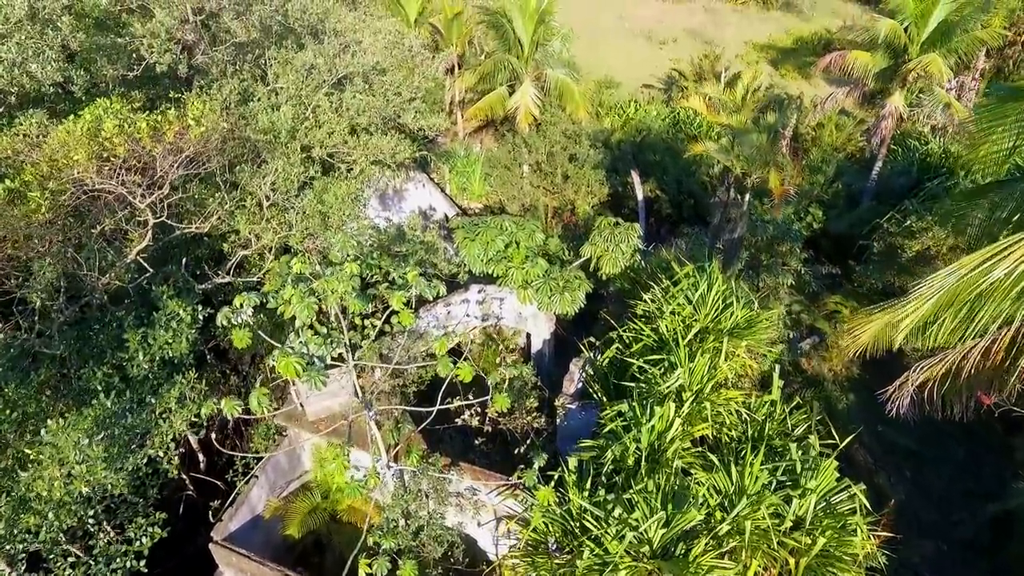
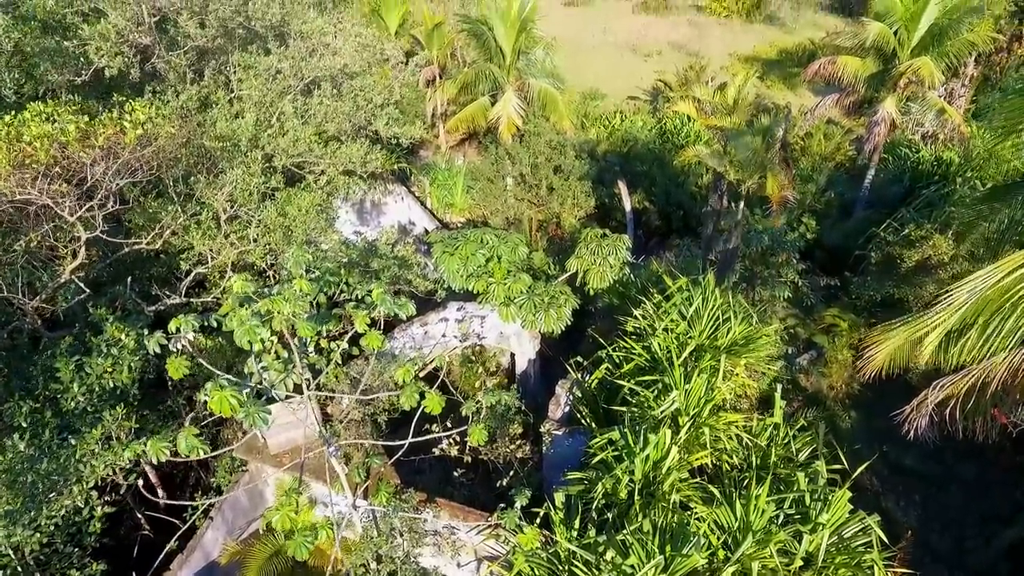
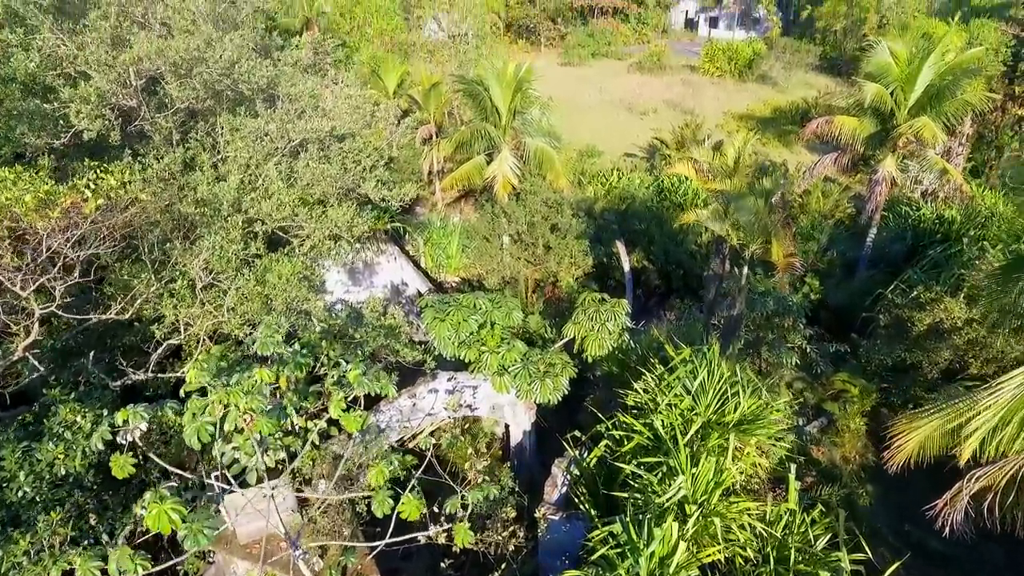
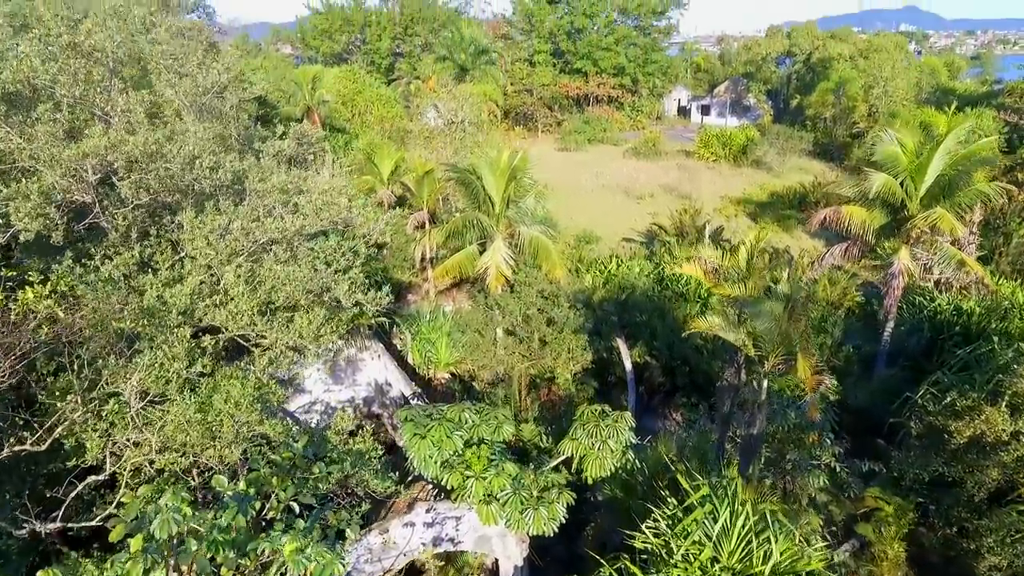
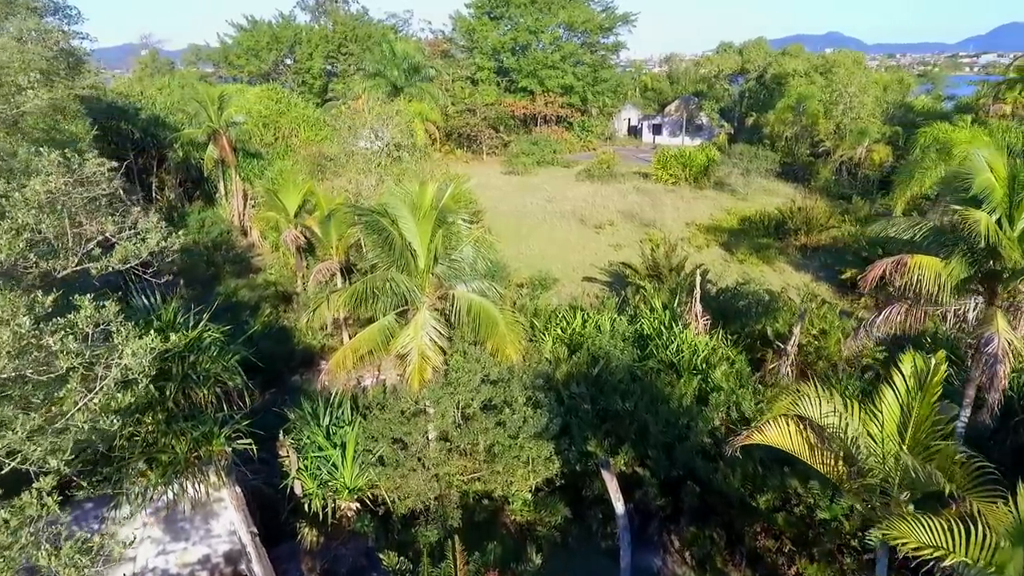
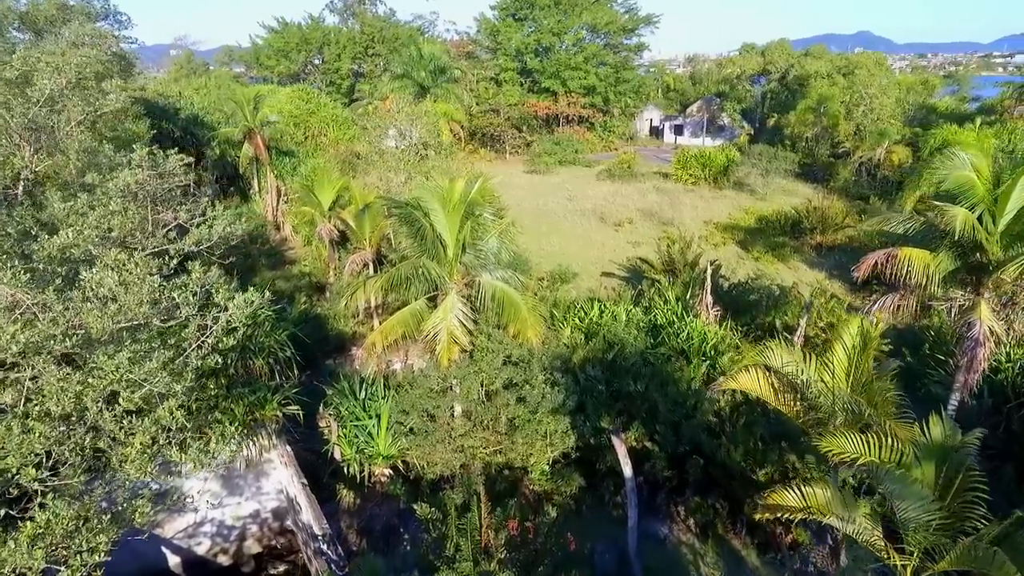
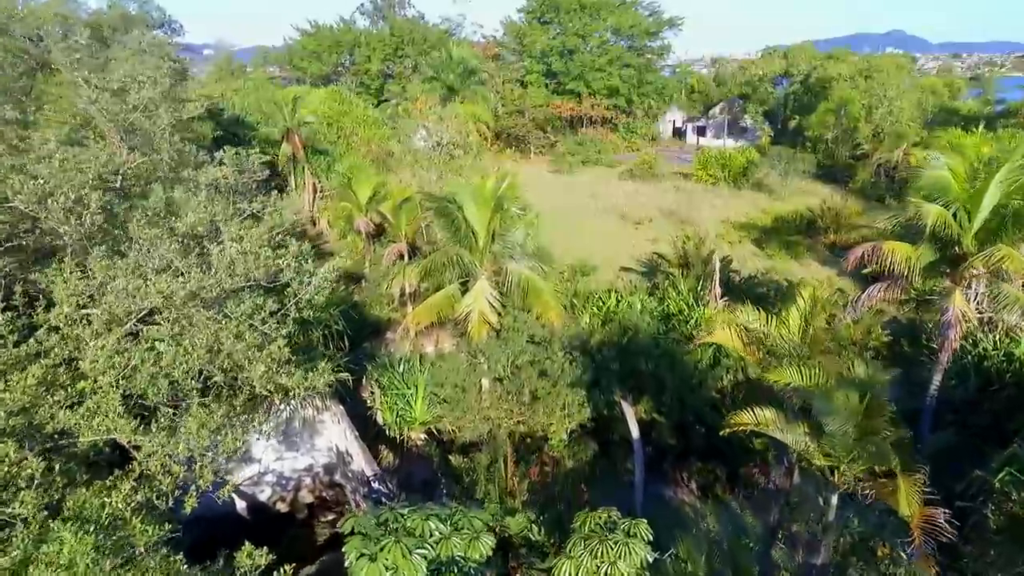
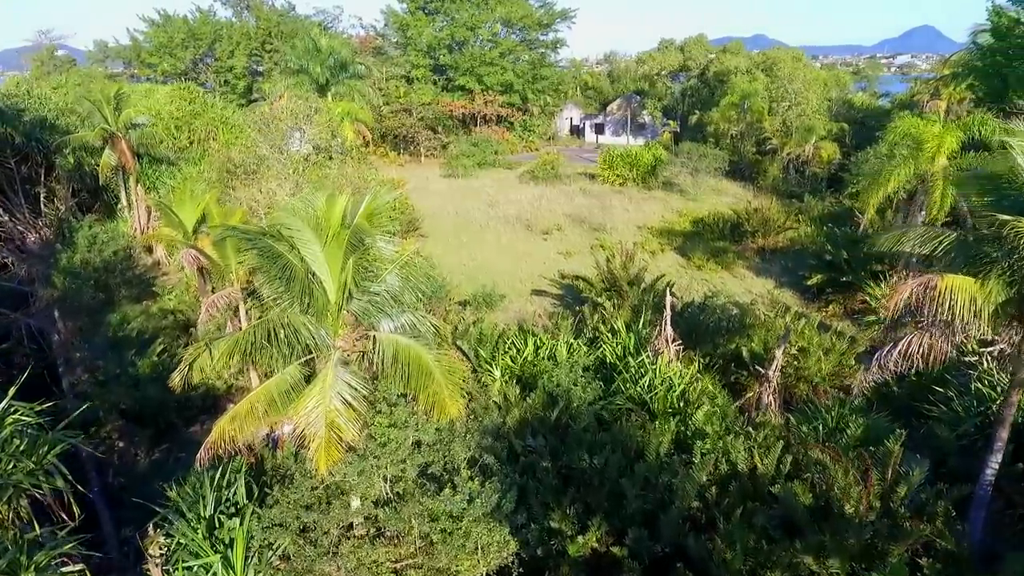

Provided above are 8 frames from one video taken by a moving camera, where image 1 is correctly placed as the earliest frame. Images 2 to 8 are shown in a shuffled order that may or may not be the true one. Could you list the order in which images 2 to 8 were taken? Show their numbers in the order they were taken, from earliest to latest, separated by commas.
2, 3, 4, 7, 6, 5, 8
